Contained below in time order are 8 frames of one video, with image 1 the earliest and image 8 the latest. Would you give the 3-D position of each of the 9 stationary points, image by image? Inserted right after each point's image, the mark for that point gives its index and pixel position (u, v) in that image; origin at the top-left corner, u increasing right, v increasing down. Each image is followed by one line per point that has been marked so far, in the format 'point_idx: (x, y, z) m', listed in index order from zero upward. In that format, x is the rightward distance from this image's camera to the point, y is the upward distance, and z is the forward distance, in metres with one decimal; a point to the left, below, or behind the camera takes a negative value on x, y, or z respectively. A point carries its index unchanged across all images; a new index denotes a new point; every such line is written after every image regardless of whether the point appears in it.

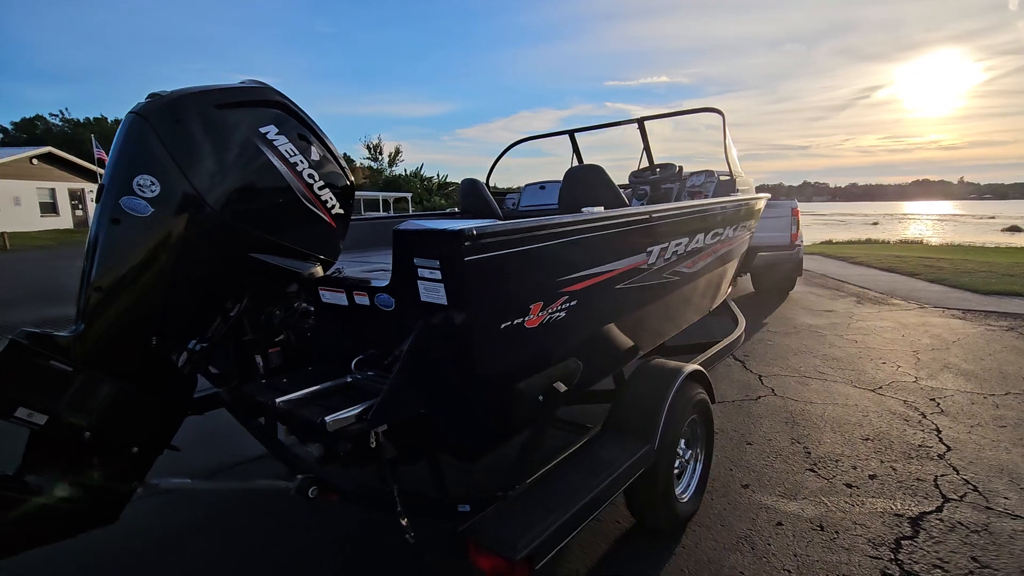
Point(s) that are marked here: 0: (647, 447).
0: (+0.6, -0.7, +2.3) m
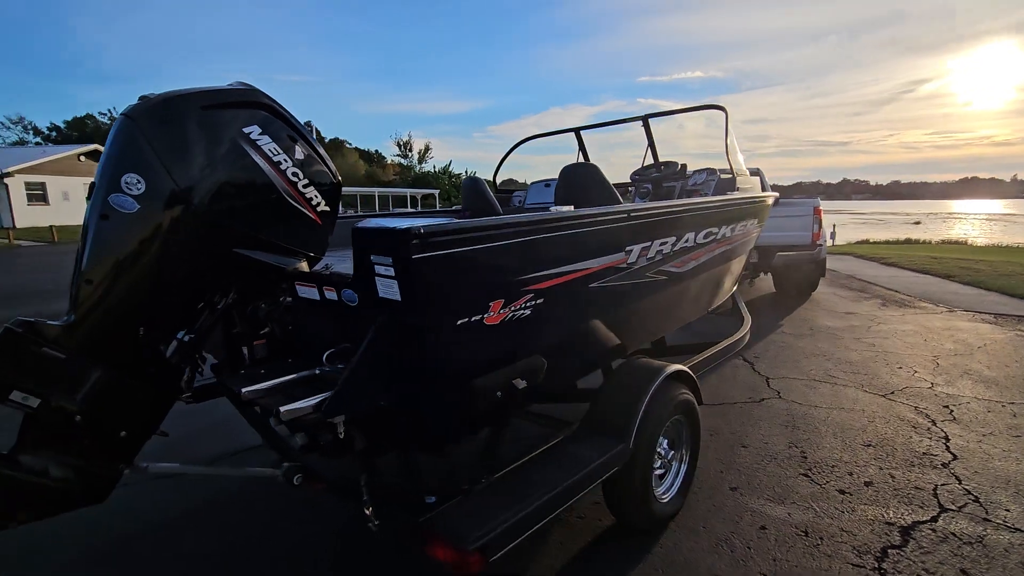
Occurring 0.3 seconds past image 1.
0: (+0.5, -0.7, +2.3) m
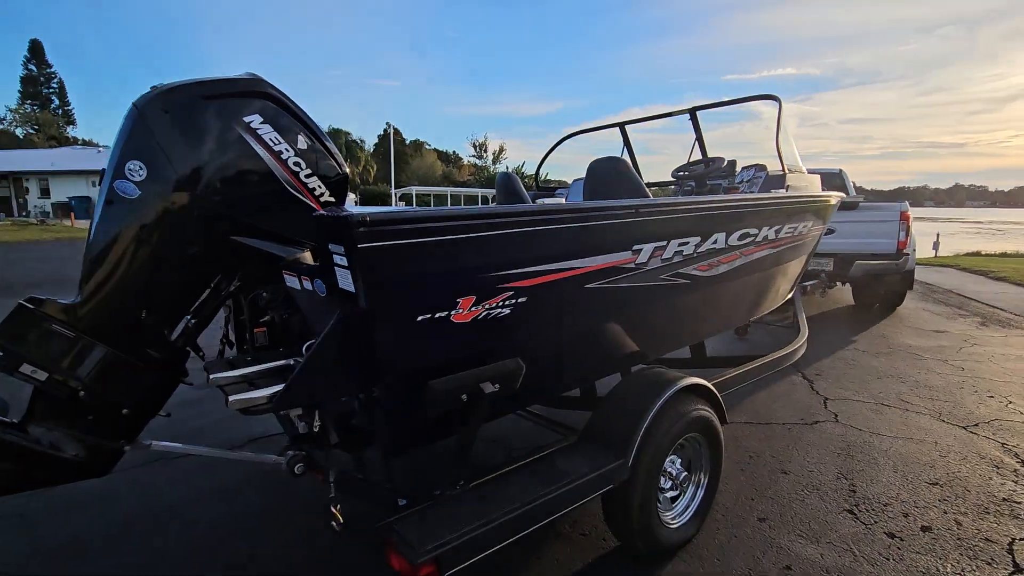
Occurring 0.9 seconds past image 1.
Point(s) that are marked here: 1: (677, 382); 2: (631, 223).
0: (+0.4, -0.7, +2.1) m
1: (+0.7, -0.4, +2.3) m
2: (+0.5, +0.3, +2.2) m
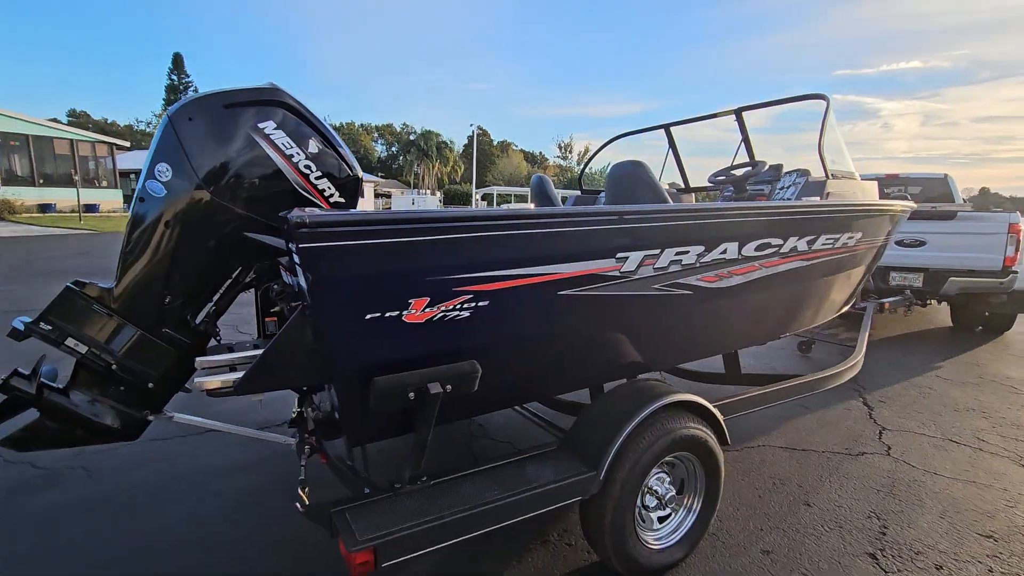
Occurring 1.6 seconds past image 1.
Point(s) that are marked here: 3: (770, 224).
0: (+0.3, -0.7, +2.1) m
1: (+0.6, -0.5, +2.2) m
2: (+0.4, +0.2, +2.1) m
3: (+1.3, +0.3, +2.6) m
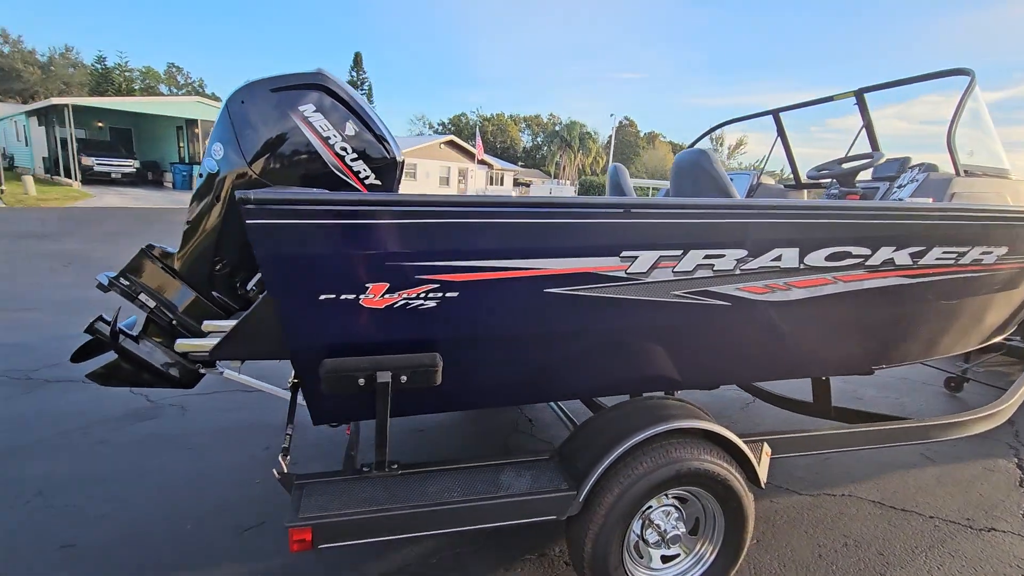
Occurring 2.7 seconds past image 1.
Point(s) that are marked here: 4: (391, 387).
0: (+0.2, -0.7, +1.9) m
1: (+0.6, -0.5, +1.9) m
2: (+0.4, +0.2, +1.8) m
3: (+1.4, +0.2, +2.1) m
4: (-0.4, -0.3, +1.7) m
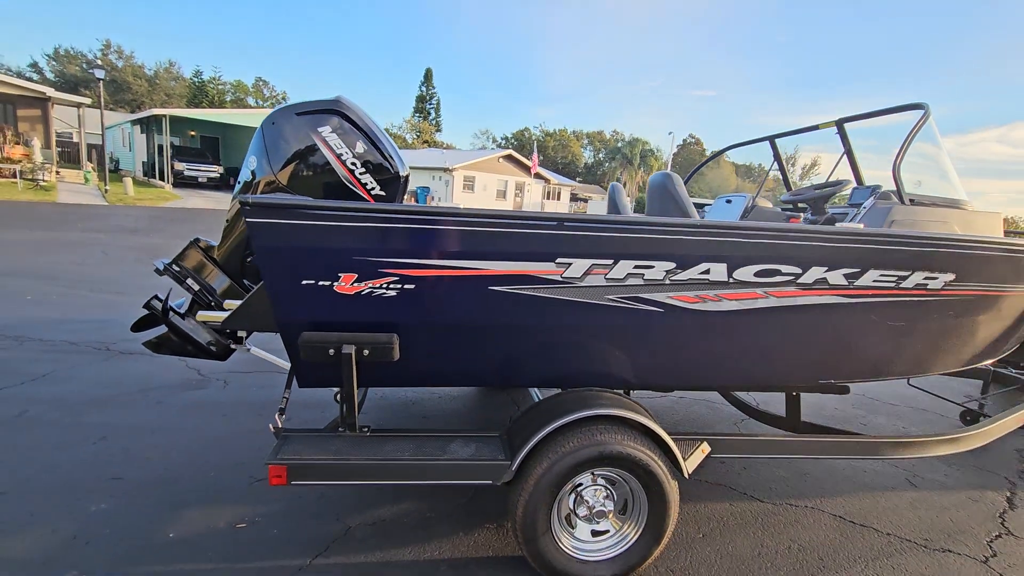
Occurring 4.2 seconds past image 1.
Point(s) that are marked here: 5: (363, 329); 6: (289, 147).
0: (0.0, -0.7, +2.2) m
1: (+0.4, -0.5, +2.2) m
2: (+0.2, +0.2, +2.2) m
3: (+1.2, +0.2, +2.3) m
4: (-0.7, -0.3, +2.1) m
5: (-0.6, -0.2, +2.2) m
6: (-1.3, +0.8, +3.0) m
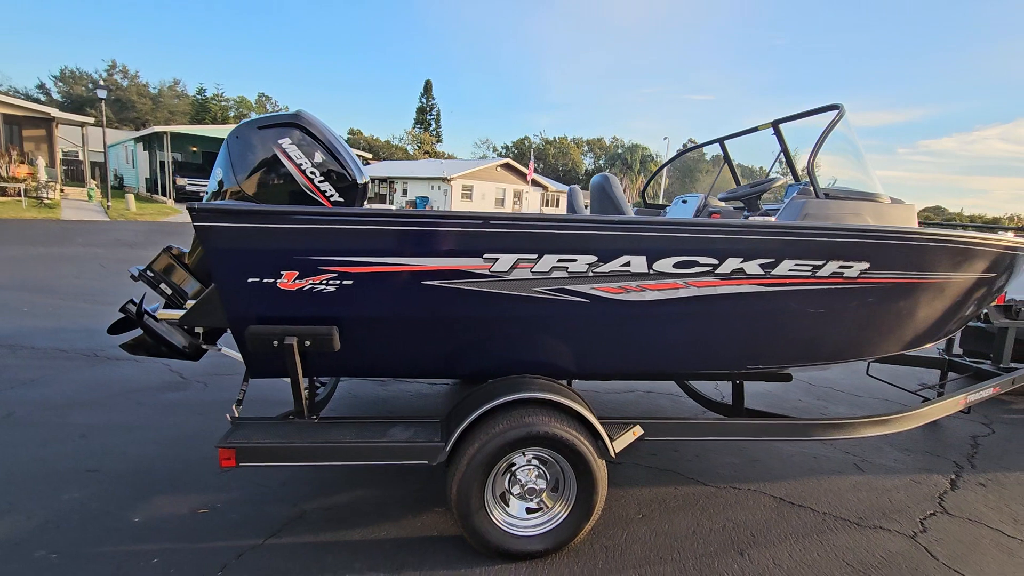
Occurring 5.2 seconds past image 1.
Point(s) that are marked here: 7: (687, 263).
0: (-0.3, -0.7, +2.3) m
1: (+0.1, -0.5, +2.4) m
2: (-0.1, +0.3, +2.3) m
3: (+0.9, +0.2, +2.5) m
4: (-1.0, -0.3, +2.3) m
5: (-0.9, -0.2, +2.4) m
6: (-1.6, +0.8, +3.2) m
7: (+0.9, +0.1, +2.5) m
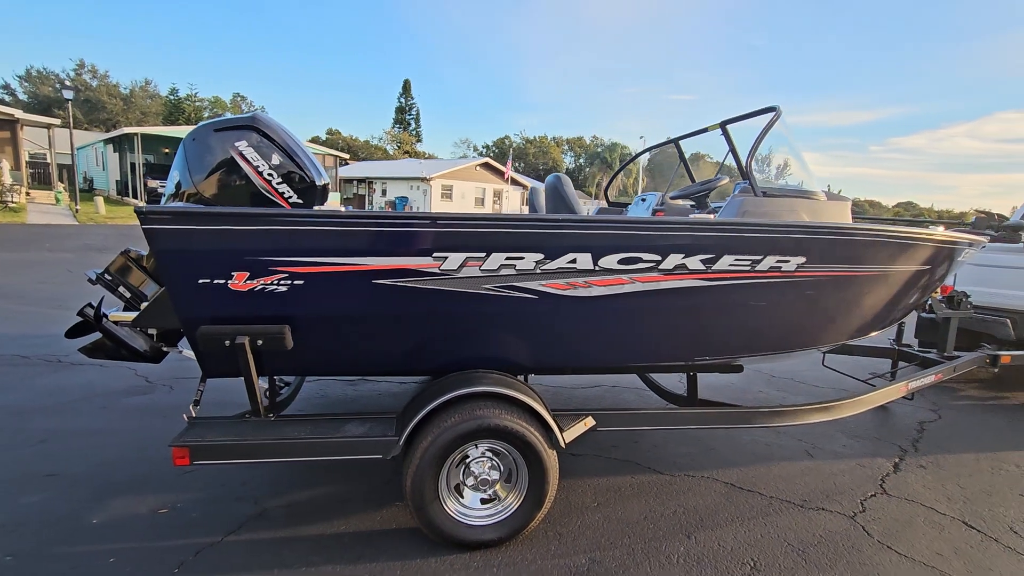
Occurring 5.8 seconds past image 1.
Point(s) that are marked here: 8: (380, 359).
0: (-0.6, -0.7, +2.4) m
1: (-0.1, -0.5, +2.5) m
2: (-0.4, +0.3, +2.4) m
3: (+0.6, +0.2, +2.6) m
4: (-1.2, -0.3, +2.4) m
5: (-1.2, -0.2, +2.4) m
6: (-1.9, +0.8, +3.2) m
7: (+0.6, +0.1, +2.6) m
8: (-0.7, -0.4, +2.7) m
